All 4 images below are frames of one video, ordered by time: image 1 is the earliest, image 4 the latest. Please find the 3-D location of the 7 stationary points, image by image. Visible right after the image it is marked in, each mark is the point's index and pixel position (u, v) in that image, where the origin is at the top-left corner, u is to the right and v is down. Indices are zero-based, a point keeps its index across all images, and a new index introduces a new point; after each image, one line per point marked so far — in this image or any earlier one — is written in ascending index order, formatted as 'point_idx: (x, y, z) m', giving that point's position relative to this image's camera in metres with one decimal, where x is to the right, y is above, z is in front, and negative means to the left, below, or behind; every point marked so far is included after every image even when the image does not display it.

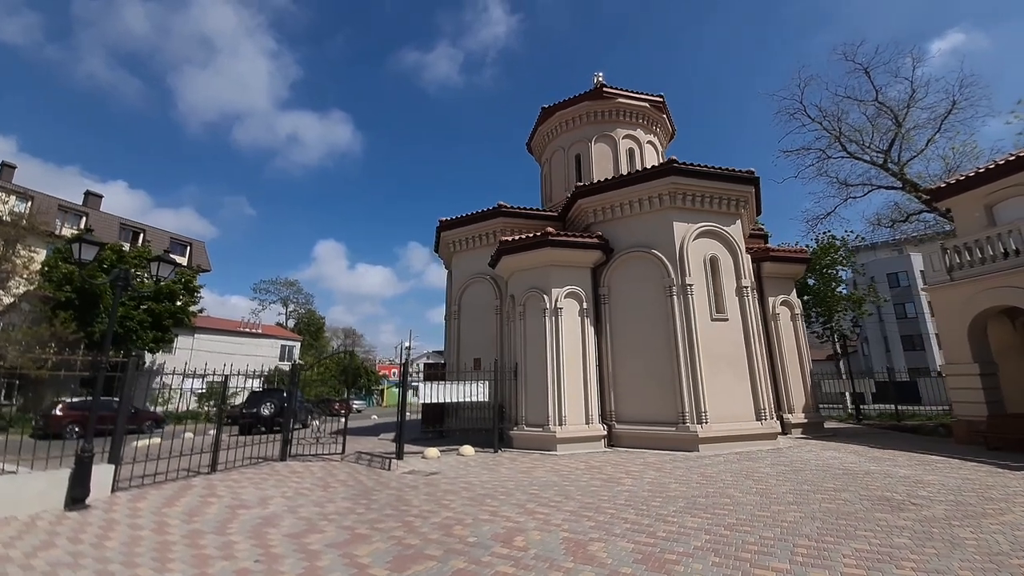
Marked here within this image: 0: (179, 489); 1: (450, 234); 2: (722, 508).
0: (-5.5, -3.3, +7.5) m
1: (-1.9, +1.7, +14.1) m
2: (+2.9, -2.9, +6.1) m
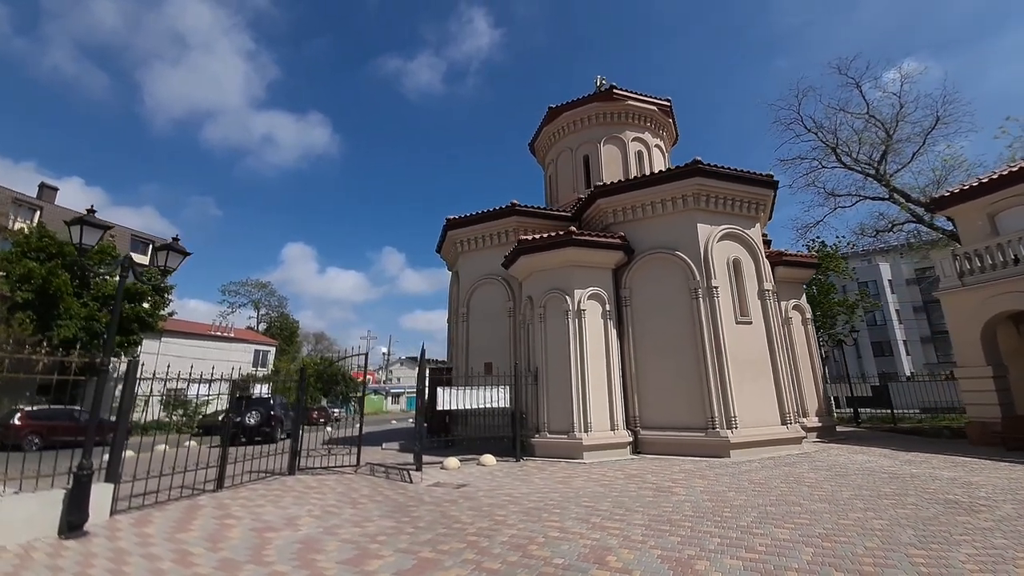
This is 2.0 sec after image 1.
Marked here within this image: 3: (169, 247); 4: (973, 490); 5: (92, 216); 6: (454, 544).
0: (-4.7, -3.2, +6.6) m
1: (-1.6, +1.7, +13.6) m
2: (+3.7, -2.9, +5.9) m
3: (-5.2, +0.6, +7.0) m
4: (+6.6, -2.9, +6.6) m
5: (-5.6, +1.0, +6.1) m
6: (-0.7, -3.0, +5.4) m
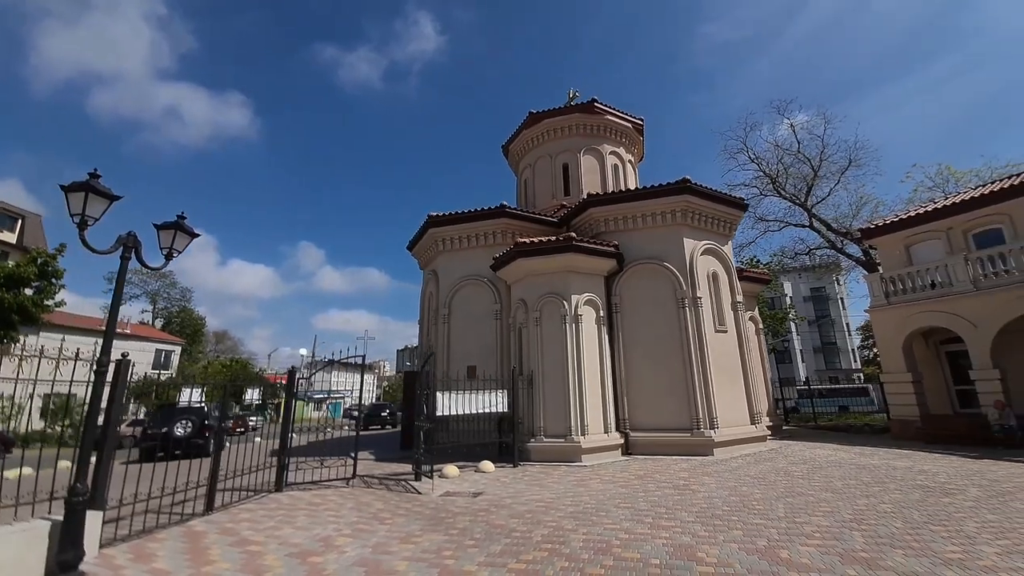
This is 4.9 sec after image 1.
0: (-4.0, -3.1, +5.6) m
1: (-2.1, +1.6, +13.1) m
2: (+4.5, -3.1, +6.5) m
3: (-4.4, +0.8, +6.0) m
4: (+7.2, -3.2, +7.8) m
5: (-4.5, +1.1, +5.0) m
6: (+0.3, -3.0, +5.2) m
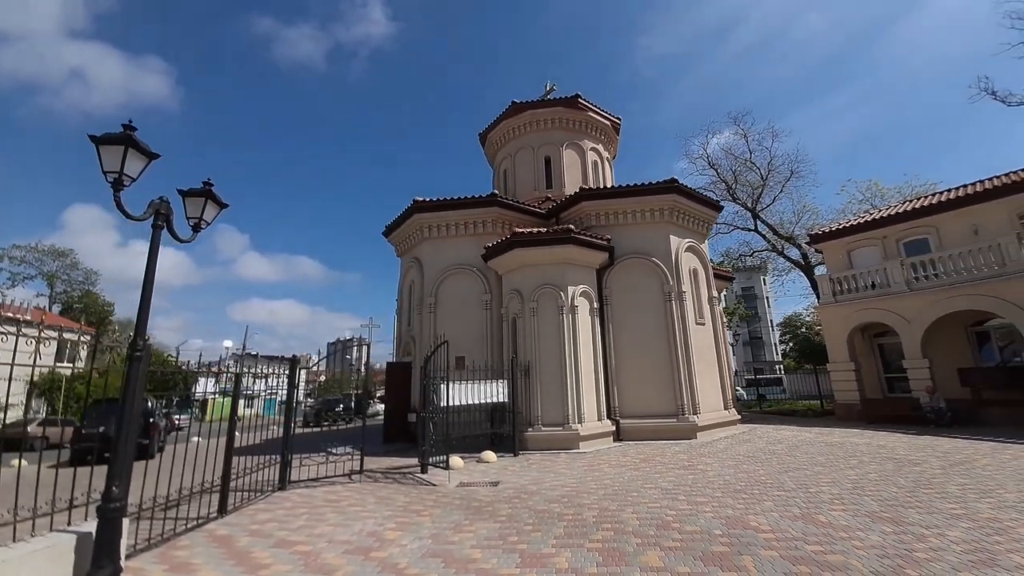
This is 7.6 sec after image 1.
0: (-3.2, -2.8, +5.1) m
1: (-2.4, +2.0, +12.7) m
2: (+5.0, -3.0, +7.3) m
3: (-3.6, +1.1, +5.3) m
4: (+7.4, -3.2, +9.0) m
5: (-3.6, +1.4, +4.3) m
6: (+1.0, -2.8, +5.3) m
